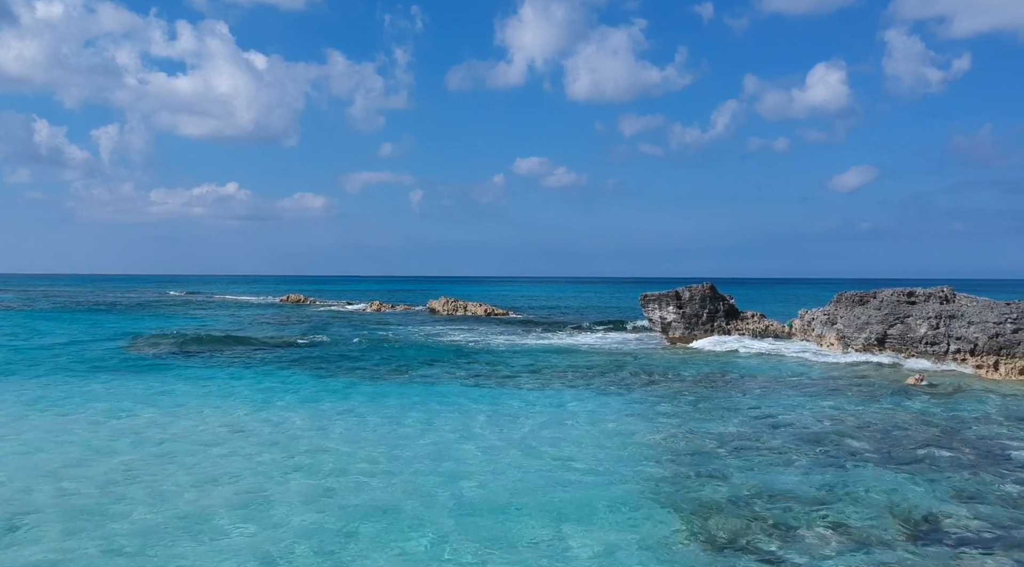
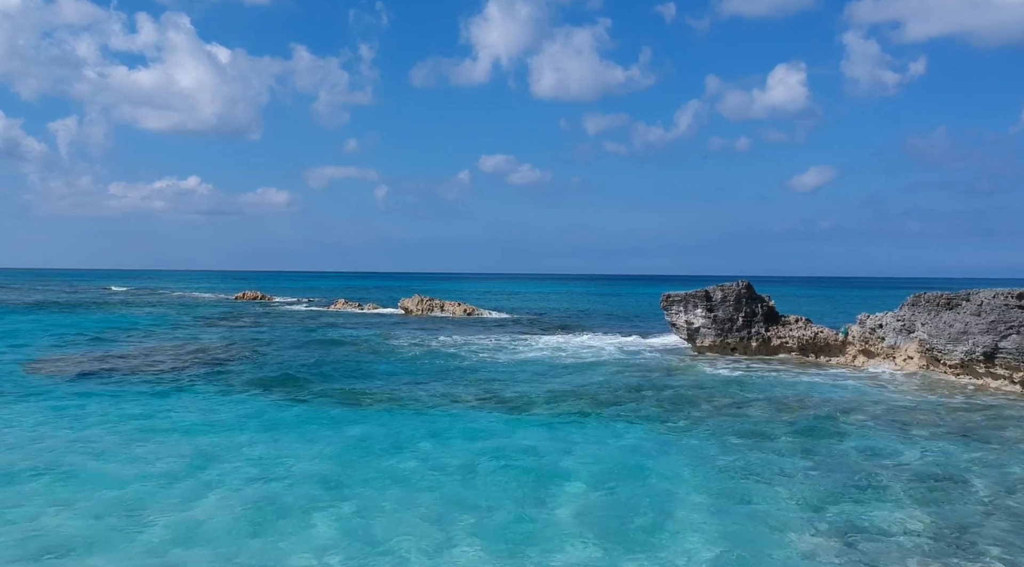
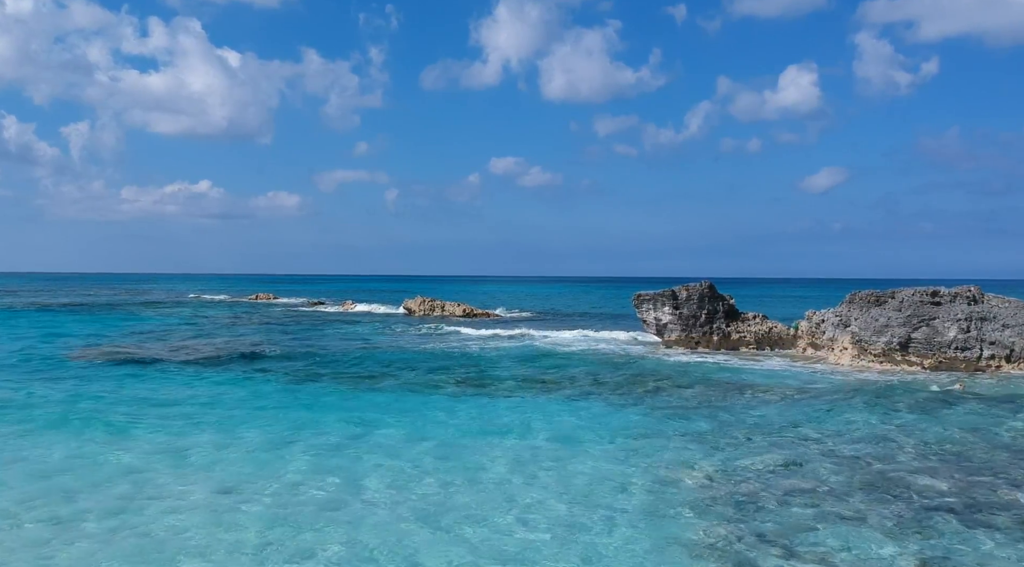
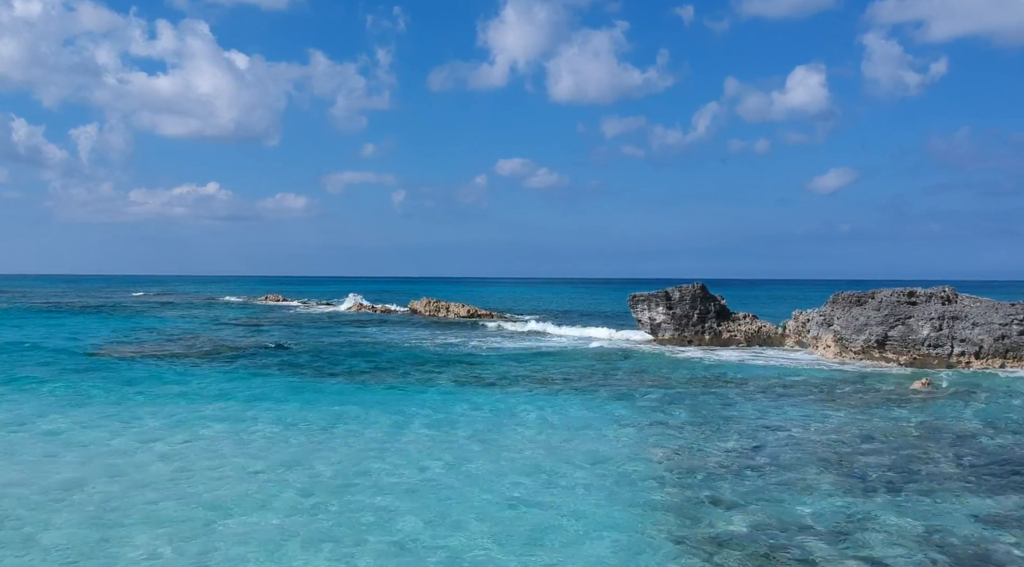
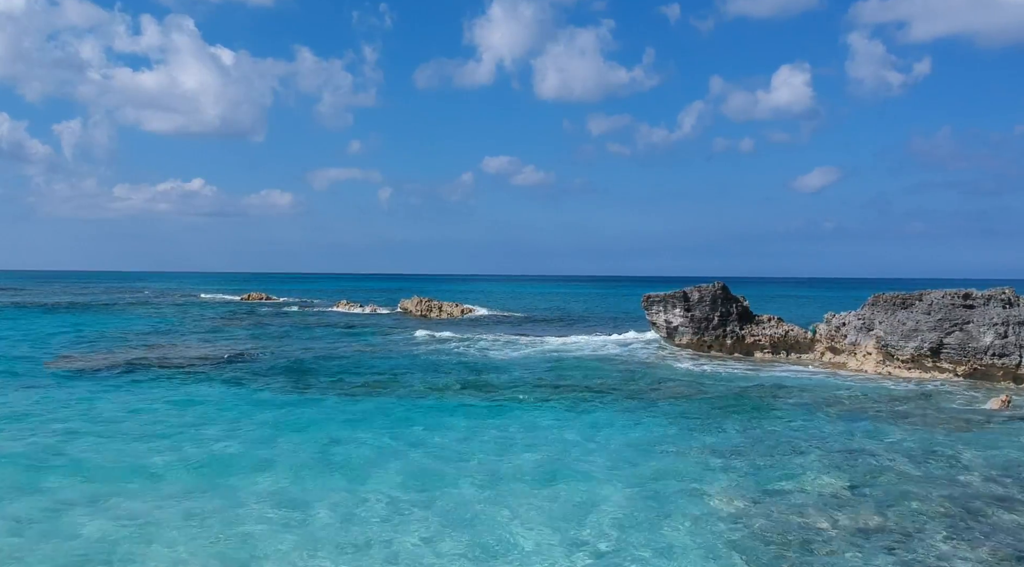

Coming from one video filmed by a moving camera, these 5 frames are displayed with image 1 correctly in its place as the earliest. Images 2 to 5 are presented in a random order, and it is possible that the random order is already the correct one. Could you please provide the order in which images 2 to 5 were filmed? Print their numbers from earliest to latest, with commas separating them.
4, 3, 5, 2
